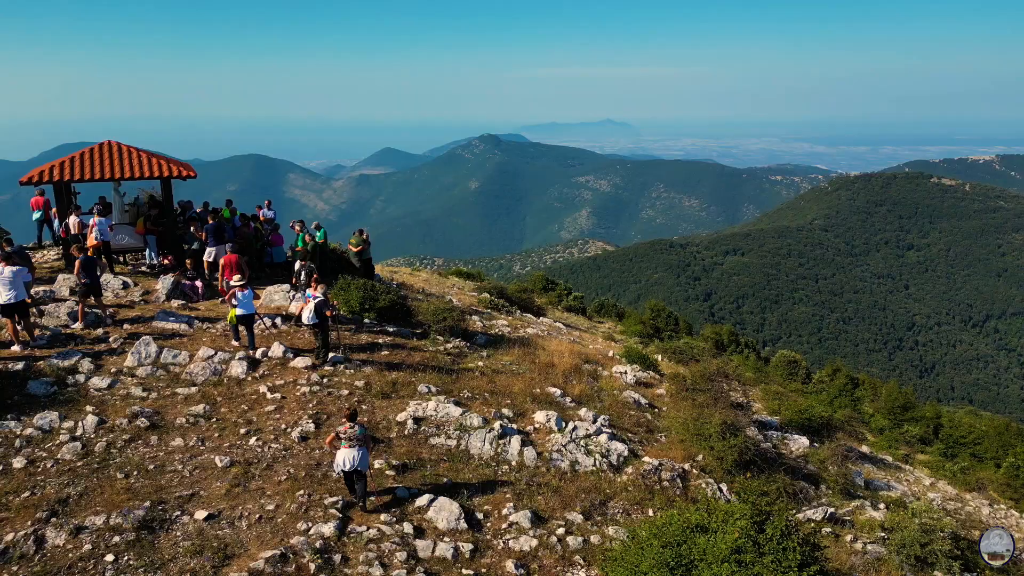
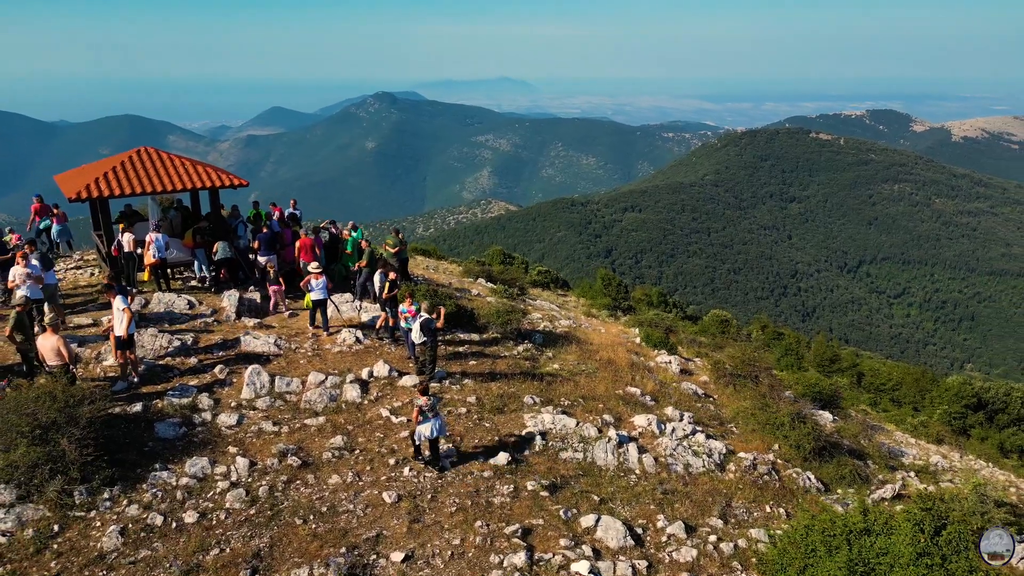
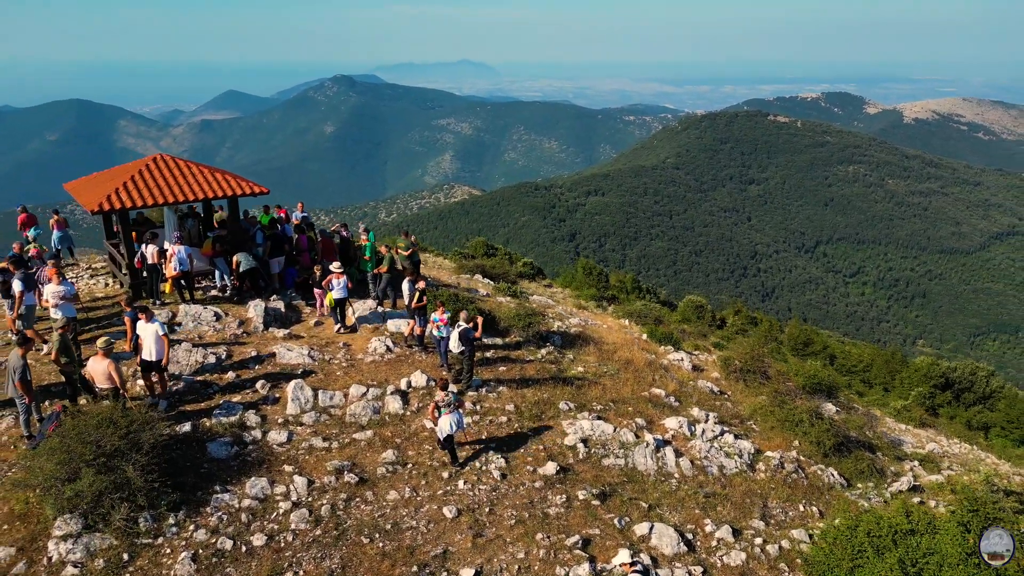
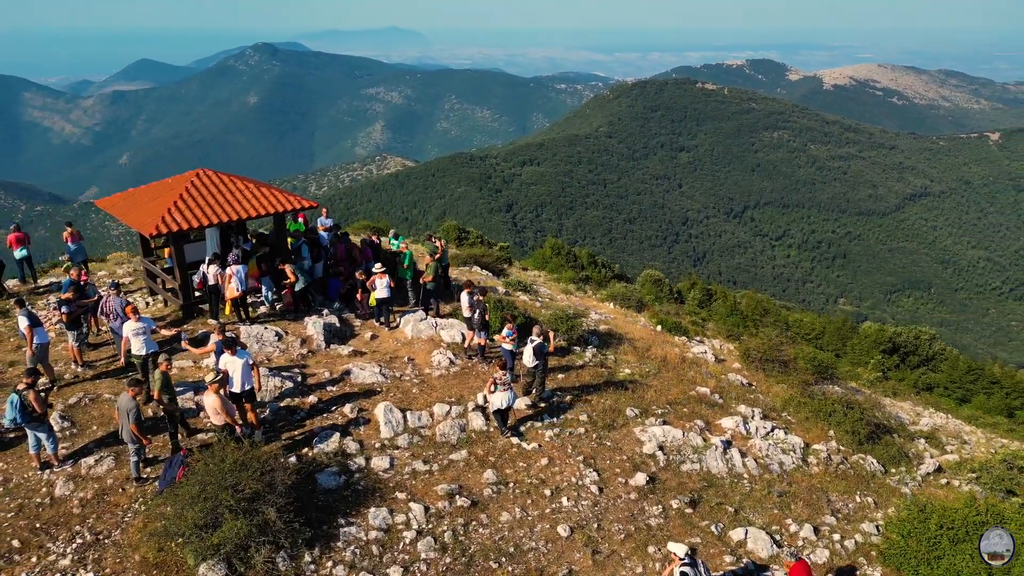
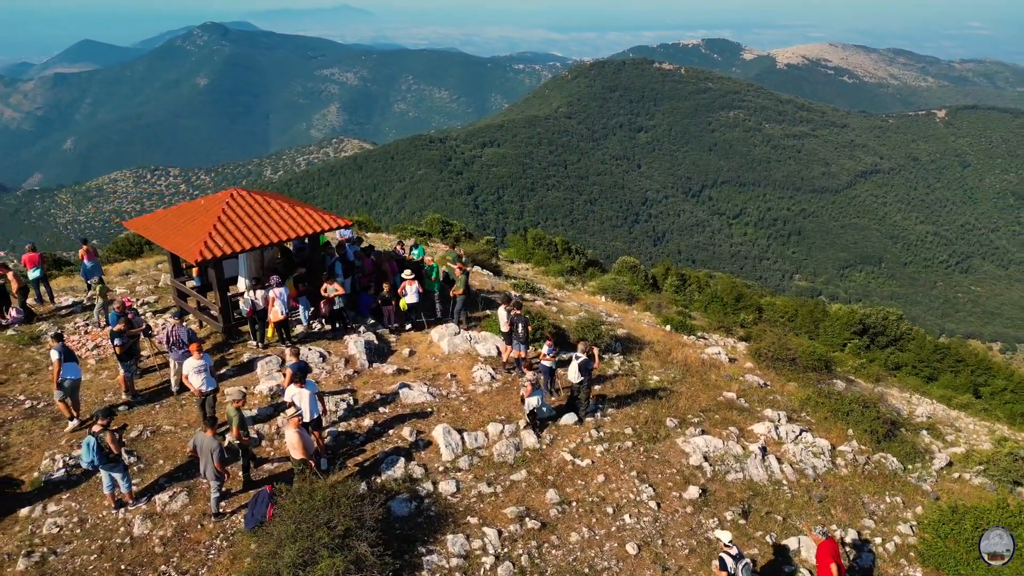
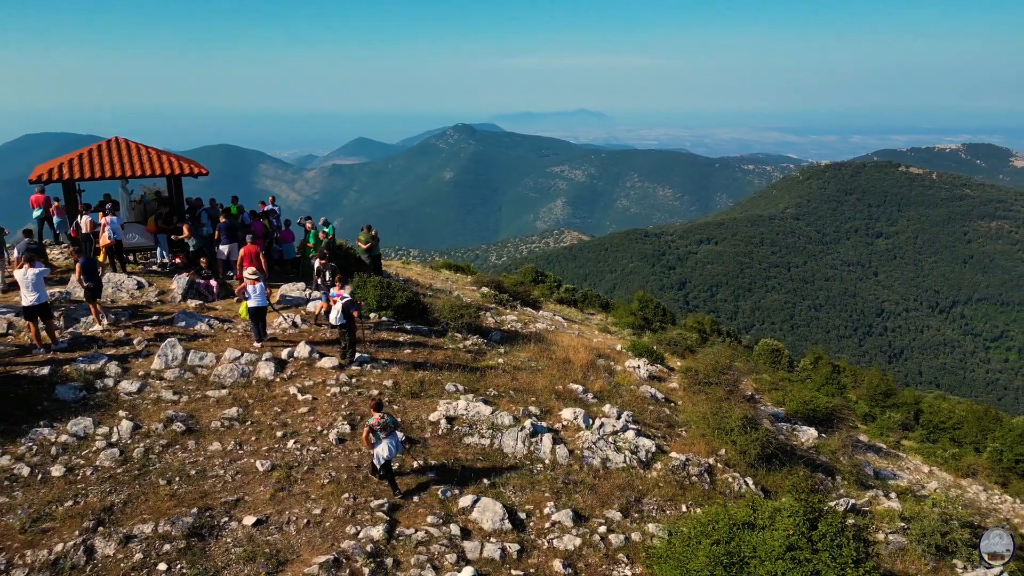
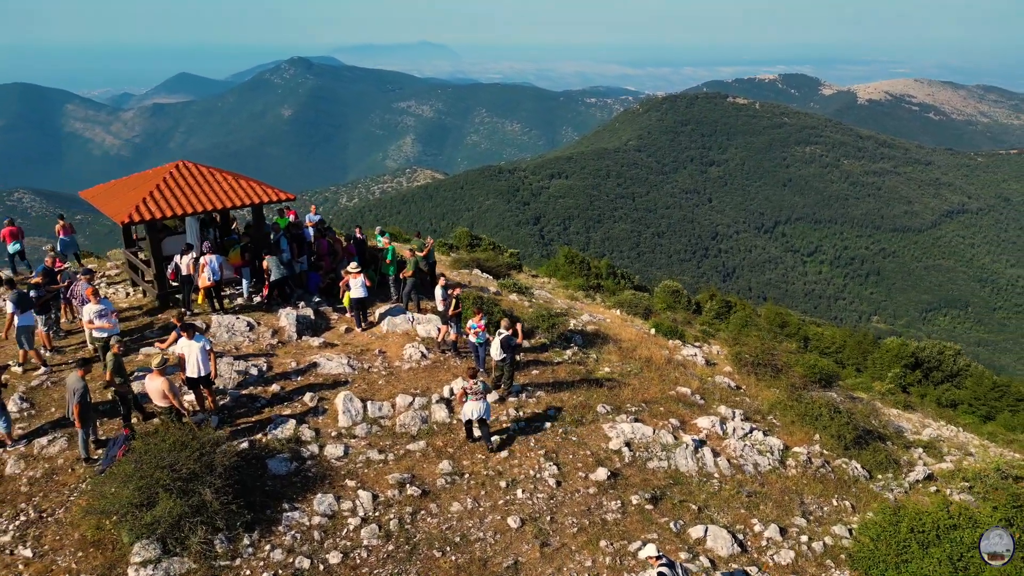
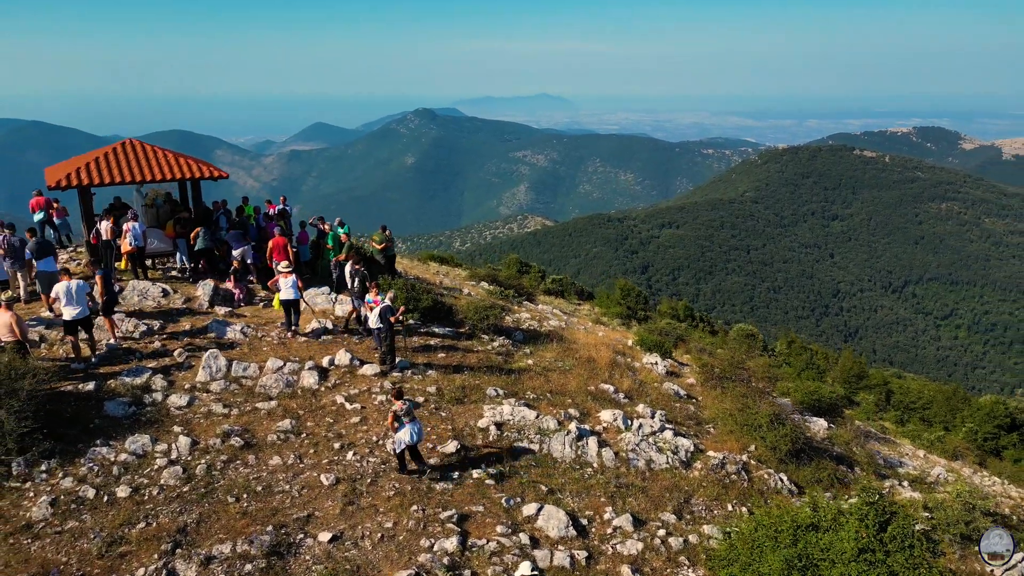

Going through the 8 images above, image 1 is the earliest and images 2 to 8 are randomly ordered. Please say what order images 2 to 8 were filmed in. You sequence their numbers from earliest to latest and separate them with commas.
6, 8, 2, 3, 7, 4, 5
